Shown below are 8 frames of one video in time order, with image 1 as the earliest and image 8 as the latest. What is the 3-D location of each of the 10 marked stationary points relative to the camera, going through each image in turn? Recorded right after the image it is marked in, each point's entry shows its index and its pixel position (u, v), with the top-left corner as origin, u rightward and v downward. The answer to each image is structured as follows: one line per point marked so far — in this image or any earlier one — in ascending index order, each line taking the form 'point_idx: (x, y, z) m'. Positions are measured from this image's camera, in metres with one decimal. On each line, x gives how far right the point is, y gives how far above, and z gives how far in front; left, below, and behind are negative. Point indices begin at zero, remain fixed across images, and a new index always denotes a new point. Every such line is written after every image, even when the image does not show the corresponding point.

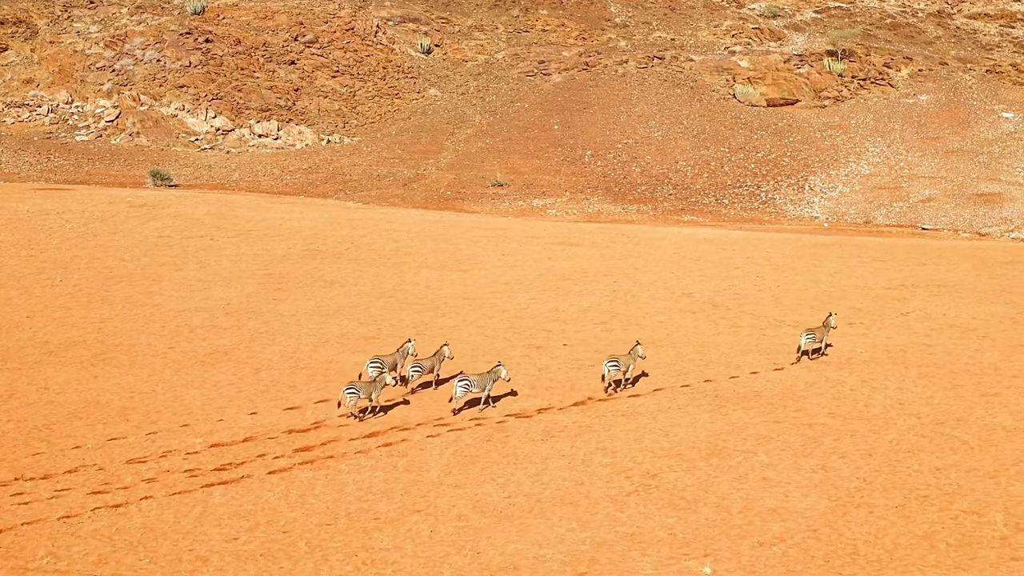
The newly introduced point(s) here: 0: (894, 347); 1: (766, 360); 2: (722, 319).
0: (+4.7, -0.7, +15.0) m
1: (+2.9, -0.9, +14.2) m
2: (+2.8, -0.4, +16.5) m
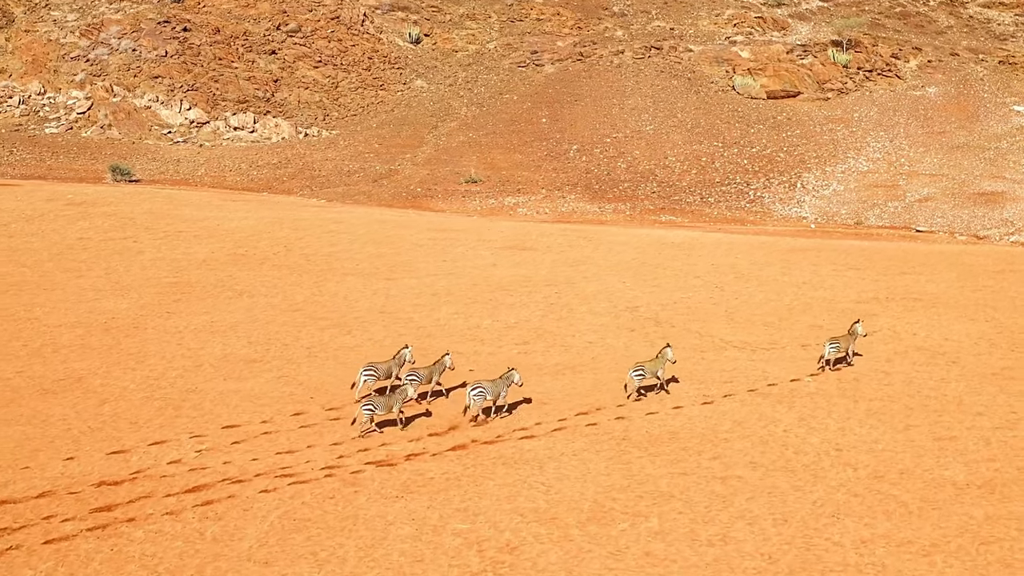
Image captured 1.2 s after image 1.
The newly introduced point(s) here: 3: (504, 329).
0: (+3.6, -0.9, +13.1) m
1: (+1.9, -1.1, +12.4) m
2: (+1.8, -0.6, +14.7) m
3: (-0.1, -0.5, +15.0) m
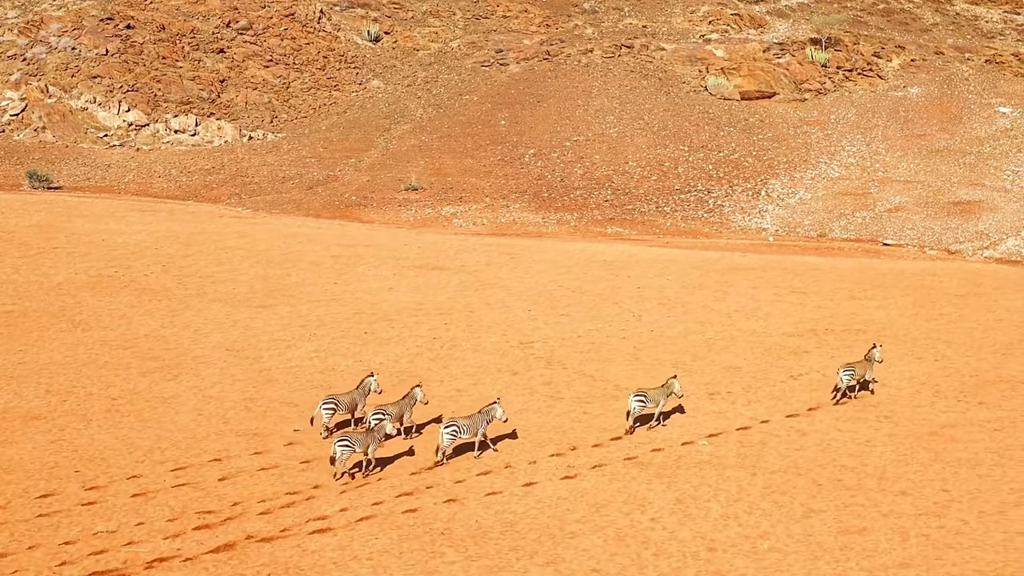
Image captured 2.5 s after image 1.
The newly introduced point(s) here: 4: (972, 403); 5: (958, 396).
0: (+2.2, -1.3, +10.9) m
1: (+0.4, -1.4, +10.1) m
2: (+0.3, -1.0, +12.5) m
3: (-1.5, -0.9, +12.8) m
4: (+4.6, -1.1, +12.1) m
5: (+4.5, -1.1, +12.3) m
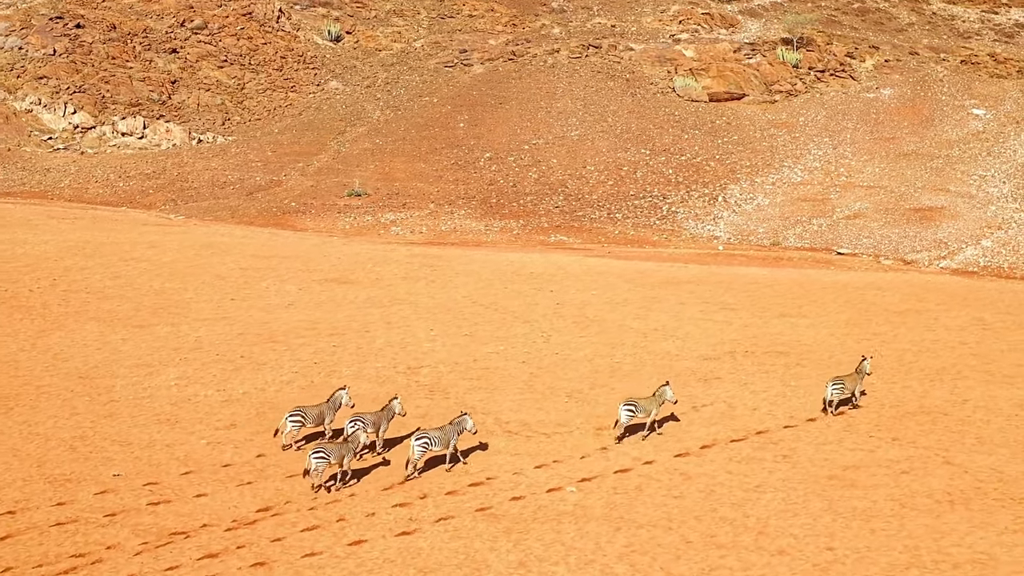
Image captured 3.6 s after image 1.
0: (+0.9, -1.5, +9.7) m
1: (-0.8, -1.7, +8.9) m
2: (-0.9, -1.2, +11.3) m
3: (-2.8, -1.1, +11.6) m
4: (+3.3, -1.4, +10.9) m
5: (+3.3, -1.3, +11.2) m
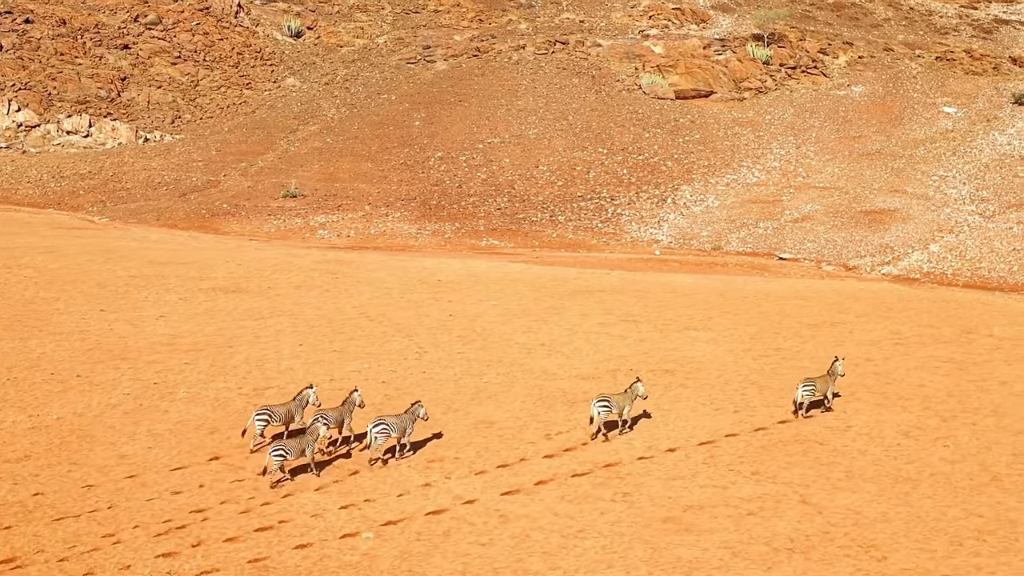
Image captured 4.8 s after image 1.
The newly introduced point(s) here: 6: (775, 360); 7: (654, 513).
0: (-0.5, -1.7, +8.7) m
1: (-2.3, -1.8, +8.0) m
2: (-2.3, -1.4, +10.3) m
3: (-4.2, -1.2, +10.6) m
4: (+1.9, -1.5, +9.9) m
5: (+1.8, -1.5, +10.2) m
6: (+3.0, -0.8, +13.8) m
7: (+1.1, -1.7, +9.0) m
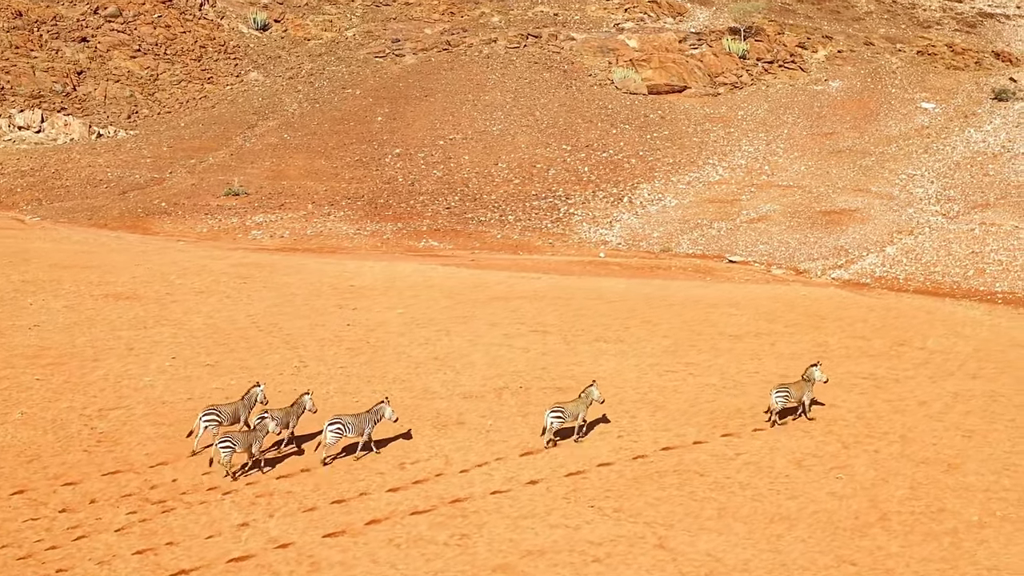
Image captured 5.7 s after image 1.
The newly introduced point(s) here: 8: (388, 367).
0: (-1.7, -1.8, +7.8) m
1: (-3.5, -1.9, +7.0) m
2: (-3.5, -1.5, +9.3) m
3: (-5.4, -1.4, +9.6) m
4: (+0.7, -1.6, +8.9) m
5: (+0.6, -1.6, +9.2) m
6: (+1.8, -0.9, +12.8) m
7: (-0.2, -1.8, +8.1) m
8: (-1.3, -0.8, +12.9) m
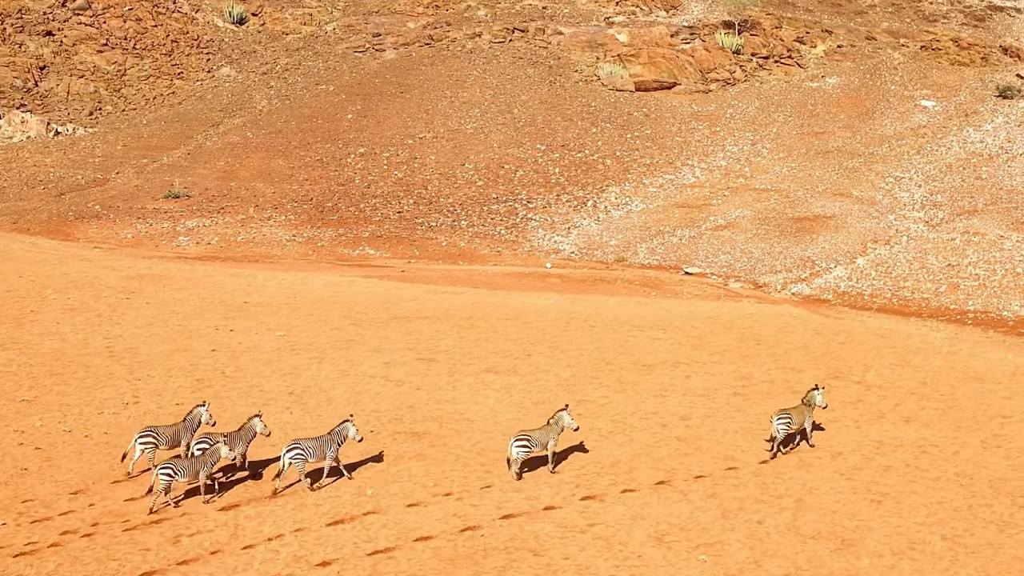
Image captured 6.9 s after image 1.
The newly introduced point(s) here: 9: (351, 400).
0: (-3.1, -2.1, +6.1) m
1: (-4.9, -2.2, +5.4) m
2: (-4.9, -1.7, +7.8) m
3: (-6.8, -1.6, +8.1) m
4: (-0.7, -1.9, +7.3) m
5: (-0.7, -1.8, +7.5) m
6: (+0.5, -1.2, +11.1) m
7: (-1.6, -2.1, +6.4) m
8: (-2.6, -1.1, +11.3) m
9: (-1.5, -1.1, +11.5) m
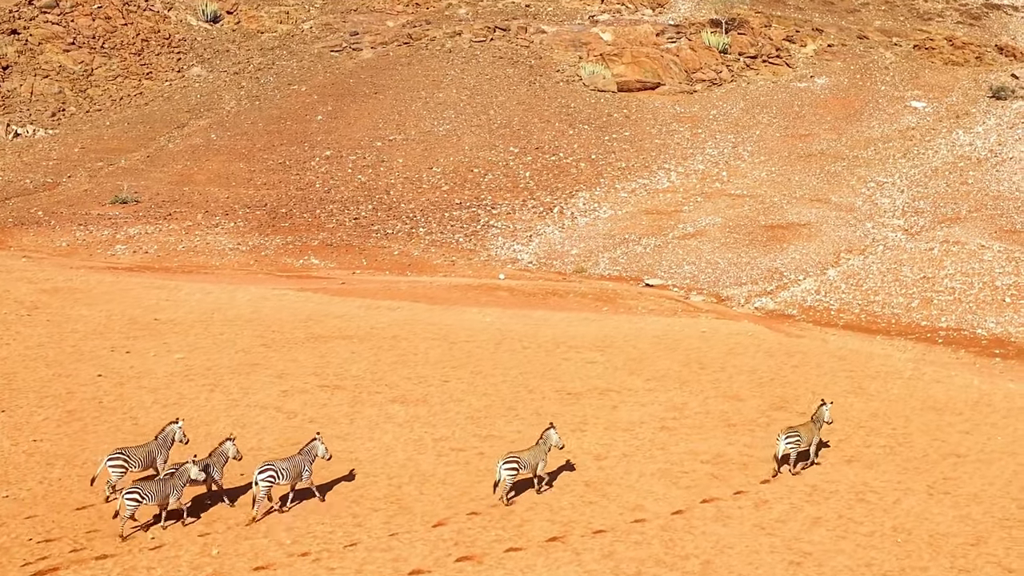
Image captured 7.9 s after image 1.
0: (-4.0, -2.3, +5.0) m
1: (-5.8, -2.4, +4.3) m
2: (-5.8, -1.9, +6.6) m
3: (-7.7, -1.8, +7.0) m
4: (-1.6, -2.1, +6.1) m
5: (-1.6, -2.0, +6.4) m
6: (-0.4, -1.4, +9.9) m
7: (-2.5, -2.2, +5.3) m
8: (-3.4, -1.3, +10.1) m
9: (-2.4, -1.2, +10.3) m
